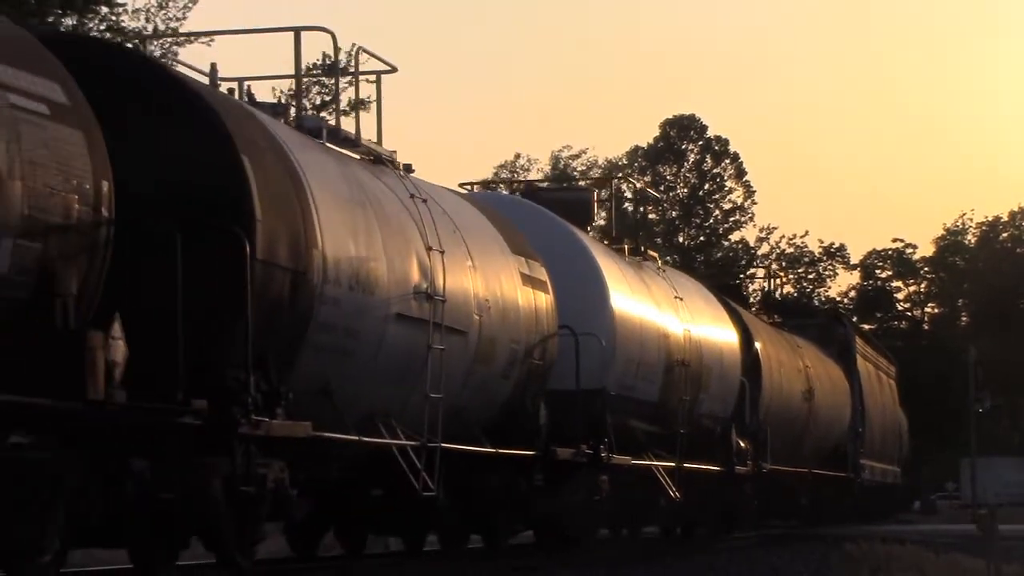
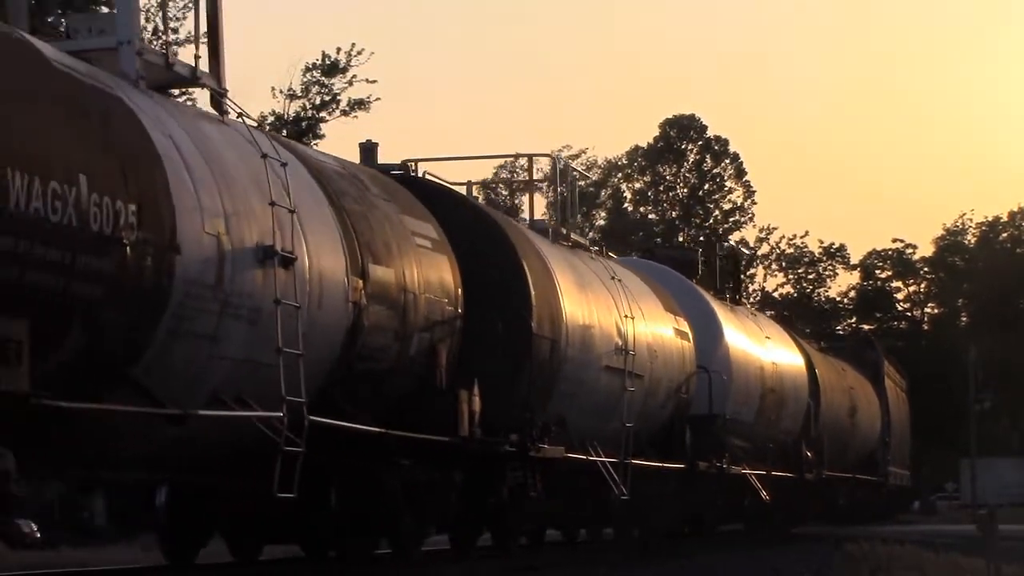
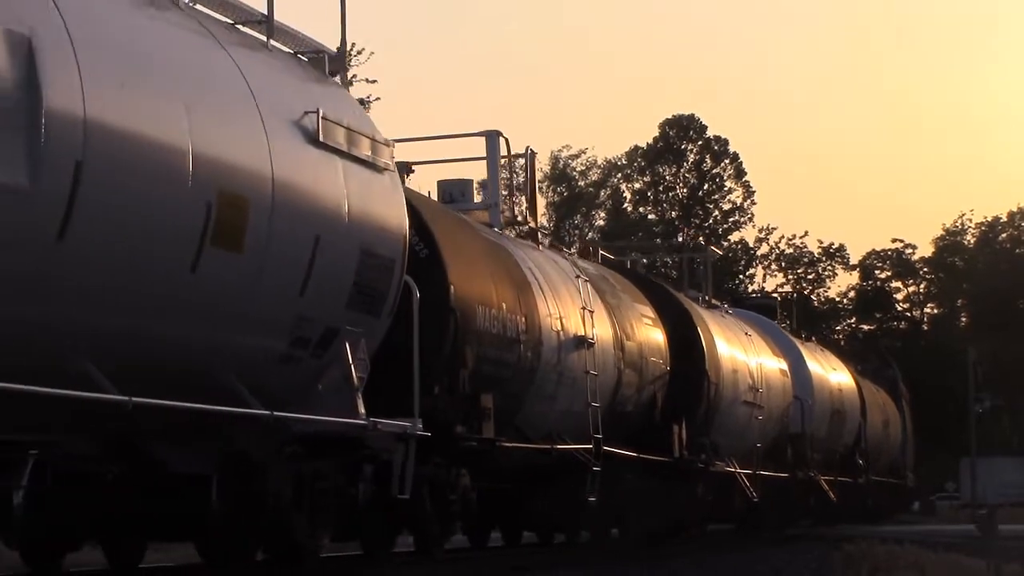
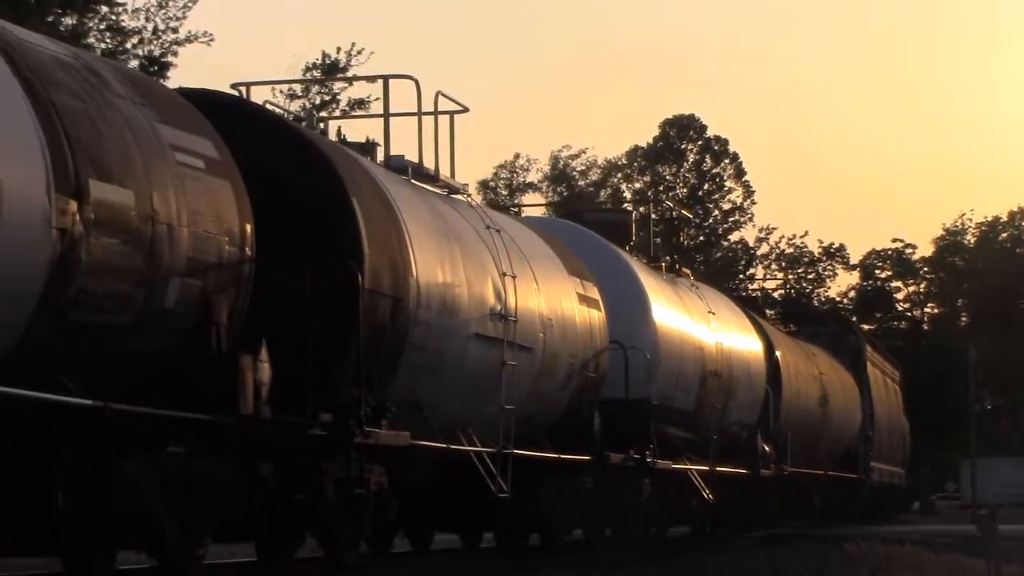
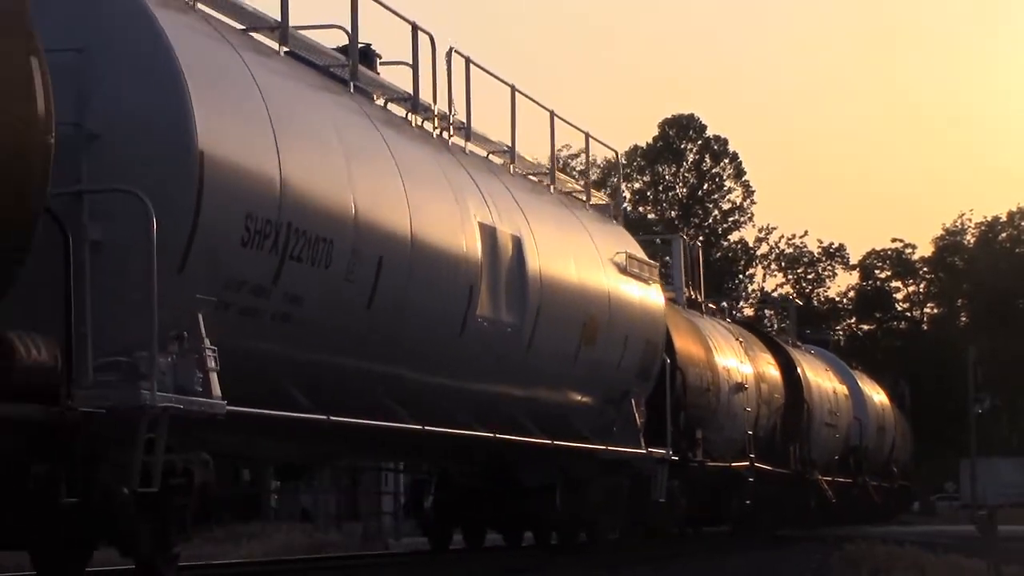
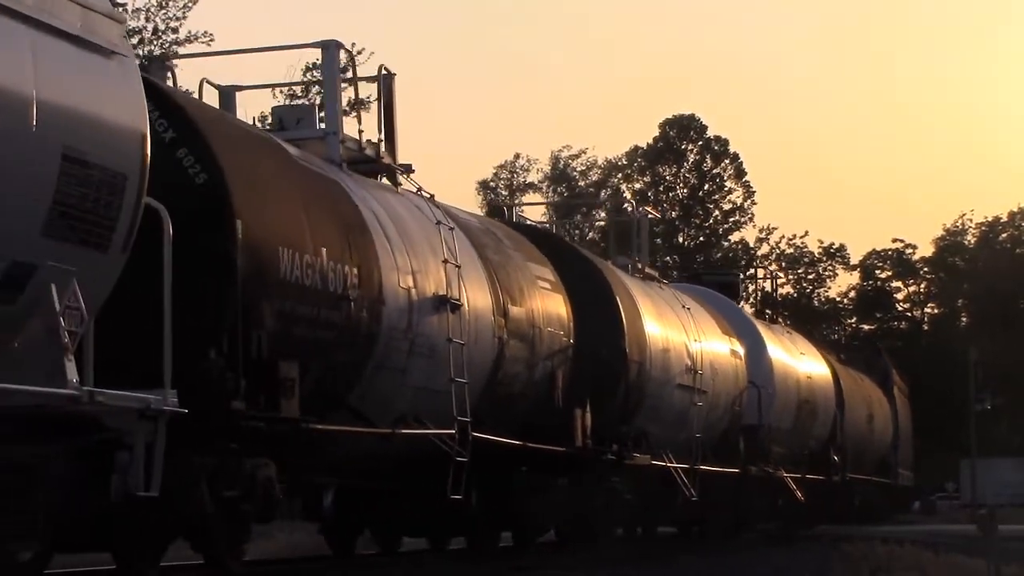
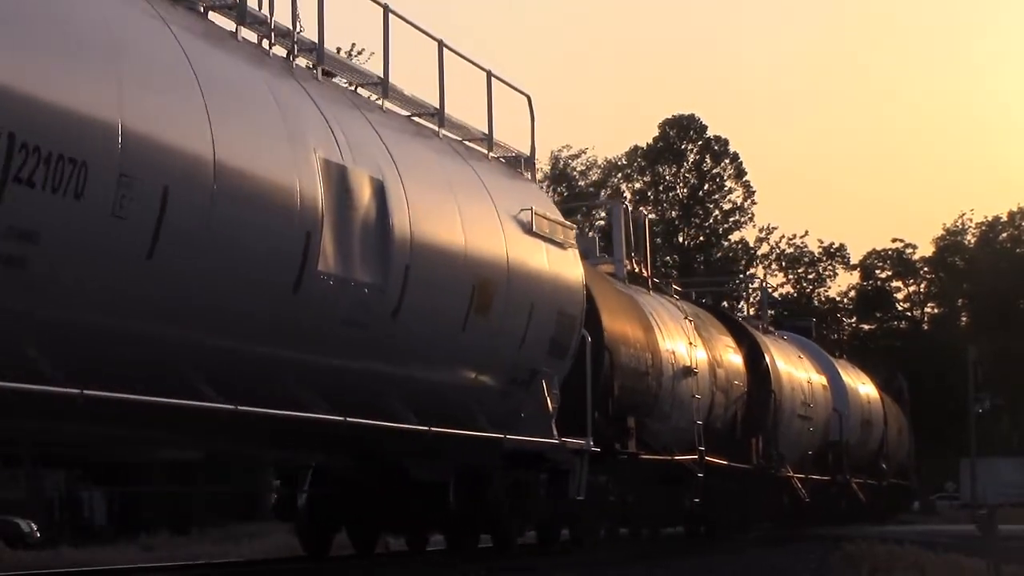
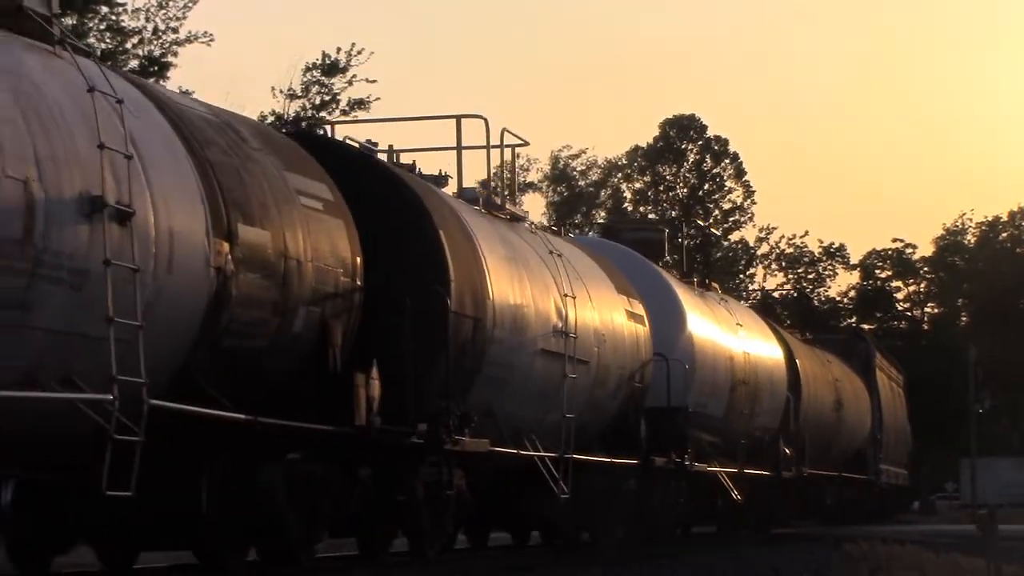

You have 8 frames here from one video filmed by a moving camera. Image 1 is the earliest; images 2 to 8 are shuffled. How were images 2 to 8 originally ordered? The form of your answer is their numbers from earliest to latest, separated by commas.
4, 8, 2, 6, 3, 7, 5
